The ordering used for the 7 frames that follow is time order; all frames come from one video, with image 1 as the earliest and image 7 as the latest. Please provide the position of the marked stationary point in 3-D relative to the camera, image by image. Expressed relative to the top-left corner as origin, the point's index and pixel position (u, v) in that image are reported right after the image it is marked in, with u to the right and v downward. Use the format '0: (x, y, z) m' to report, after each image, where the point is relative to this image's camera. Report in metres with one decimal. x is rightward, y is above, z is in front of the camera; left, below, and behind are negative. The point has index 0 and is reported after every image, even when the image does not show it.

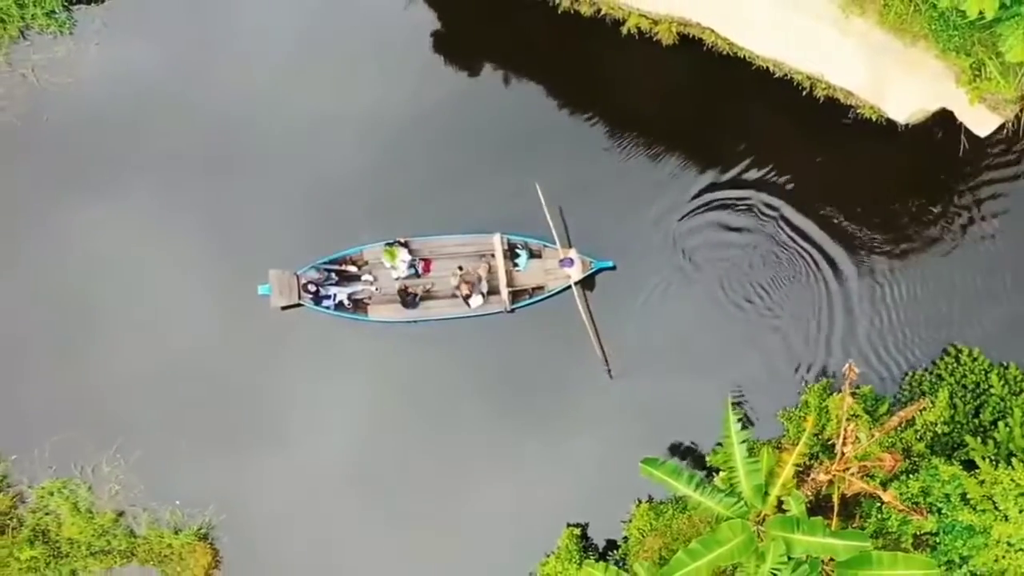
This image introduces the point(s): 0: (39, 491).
0: (-7.3, -3.1, +11.1) m
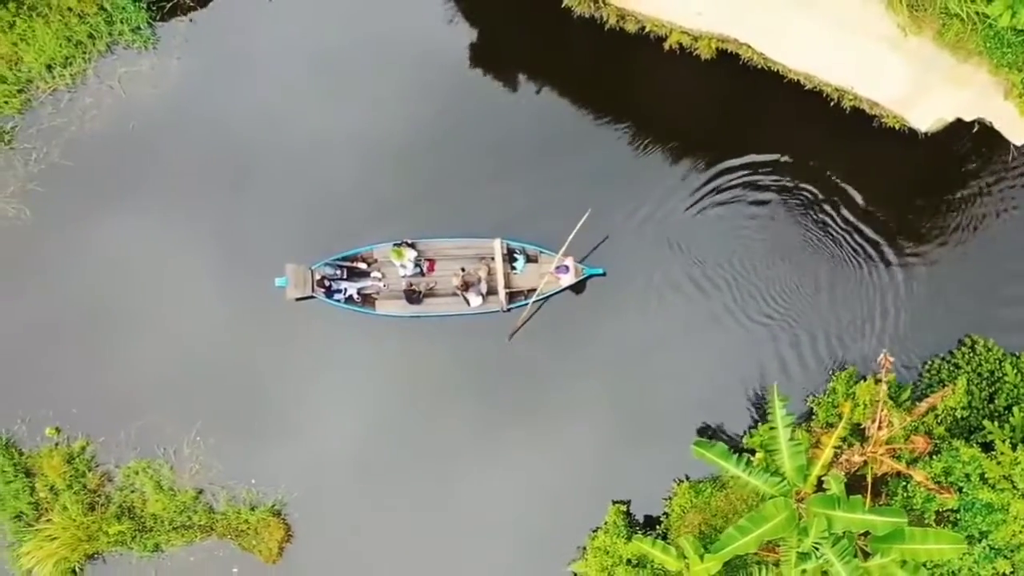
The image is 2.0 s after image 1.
0: (-6.4, -3.0, +12.0) m
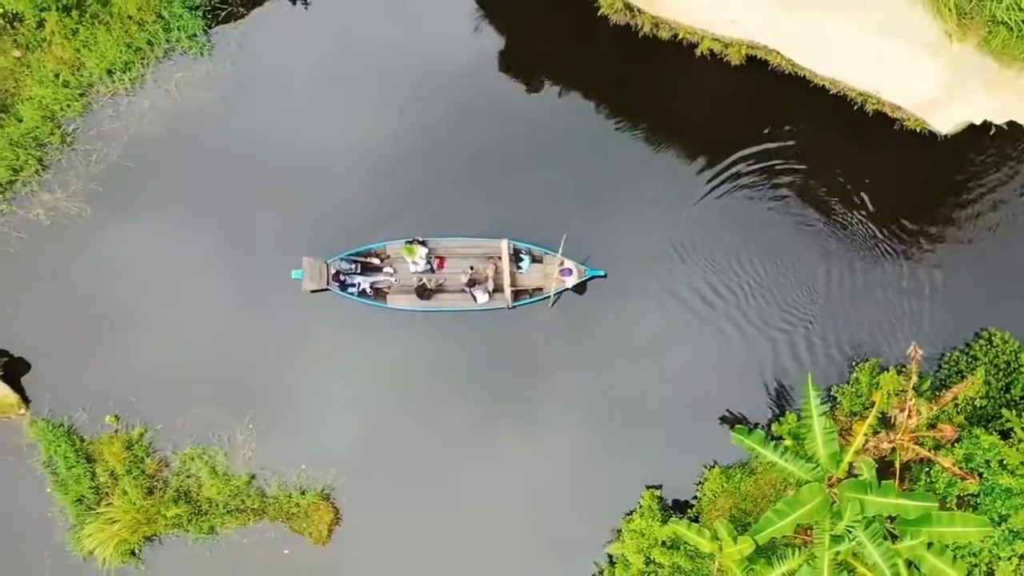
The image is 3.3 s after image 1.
0: (-5.8, -3.0, +12.6) m
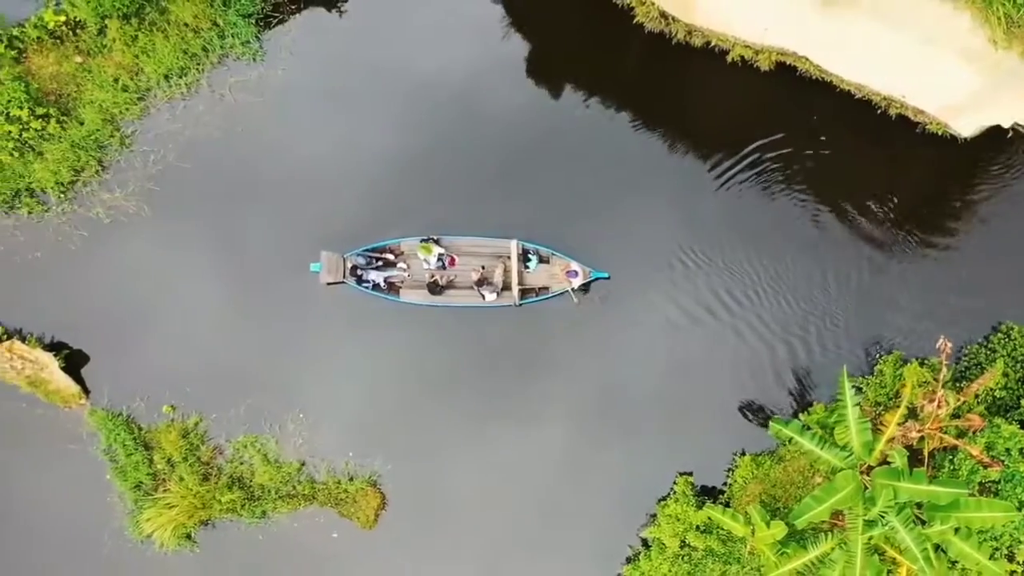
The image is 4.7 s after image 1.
0: (-5.1, -2.9, +13.2) m
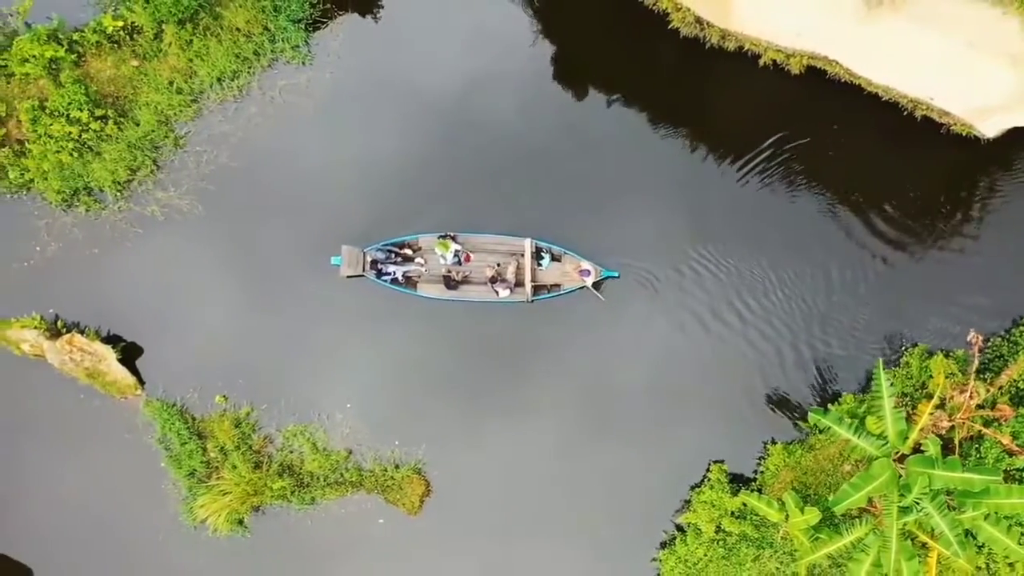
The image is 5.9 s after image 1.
0: (-4.3, -2.8, +13.7) m
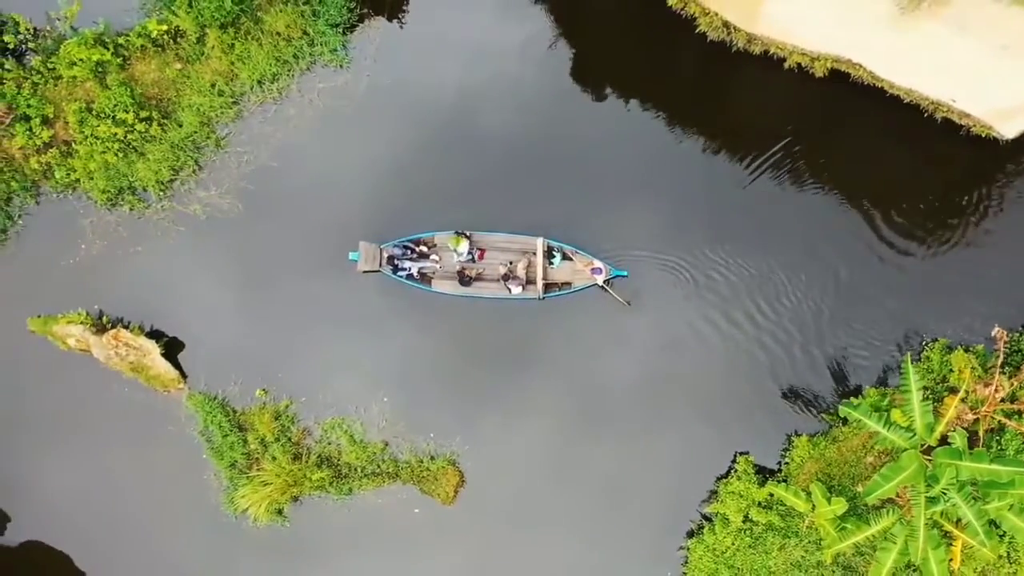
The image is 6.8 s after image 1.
0: (-3.7, -2.7, +14.1) m
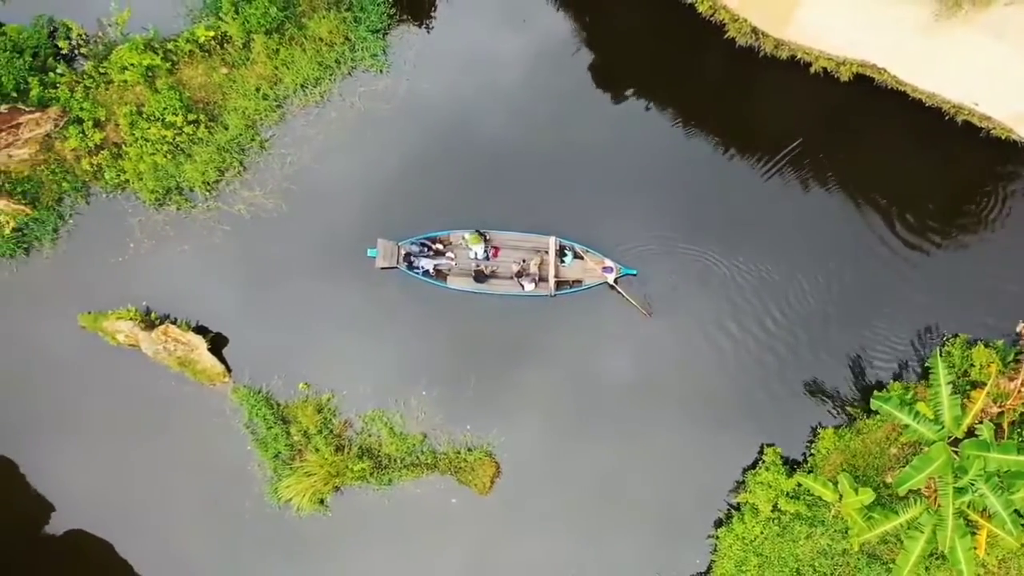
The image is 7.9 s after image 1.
0: (-3.0, -2.7, +14.6) m
